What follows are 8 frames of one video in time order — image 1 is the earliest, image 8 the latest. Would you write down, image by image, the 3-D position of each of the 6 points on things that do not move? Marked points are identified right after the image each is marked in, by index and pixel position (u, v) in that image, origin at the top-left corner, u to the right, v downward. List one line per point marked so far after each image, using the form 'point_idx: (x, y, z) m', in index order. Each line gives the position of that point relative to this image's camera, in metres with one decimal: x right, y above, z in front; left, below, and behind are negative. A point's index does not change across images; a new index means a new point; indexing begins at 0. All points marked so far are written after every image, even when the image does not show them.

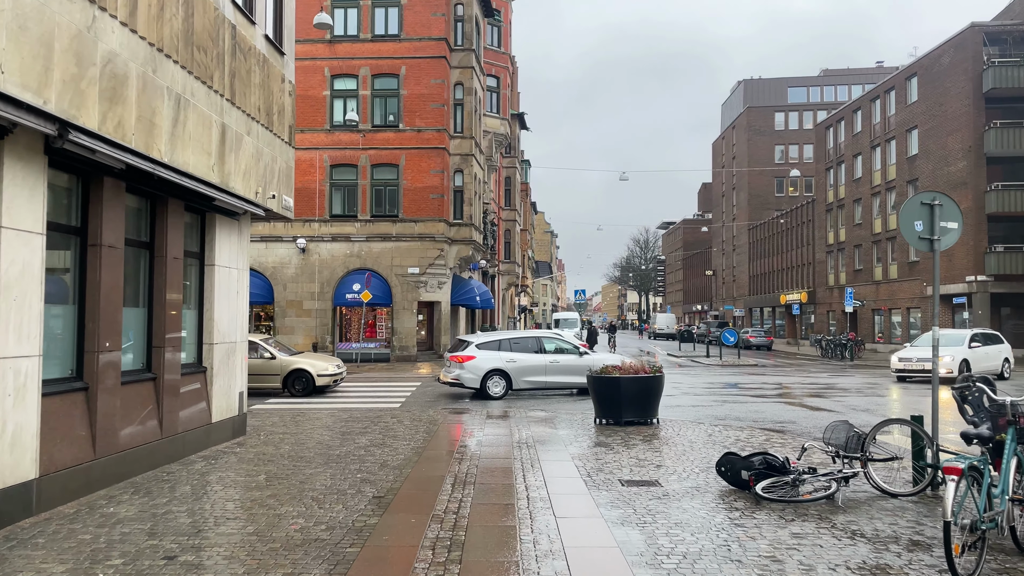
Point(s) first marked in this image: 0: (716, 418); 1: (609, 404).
0: (+3.3, -2.1, +12.7) m
1: (+1.4, -1.7, +11.4) m
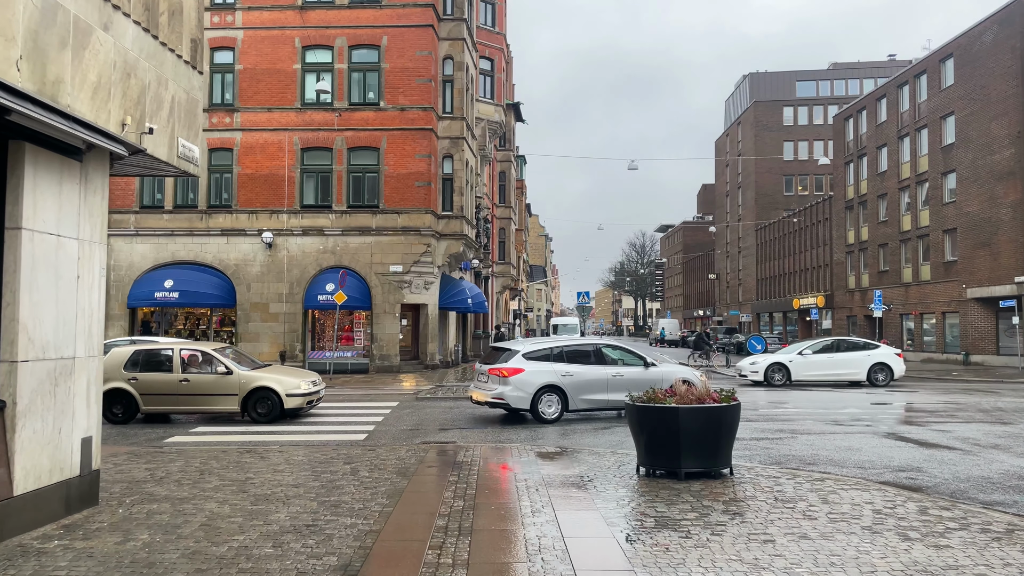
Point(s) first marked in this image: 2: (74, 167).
0: (+3.4, -2.0, +9.1) m
1: (+1.5, -1.6, +7.8) m
2: (-3.4, +0.9, +6.0) m
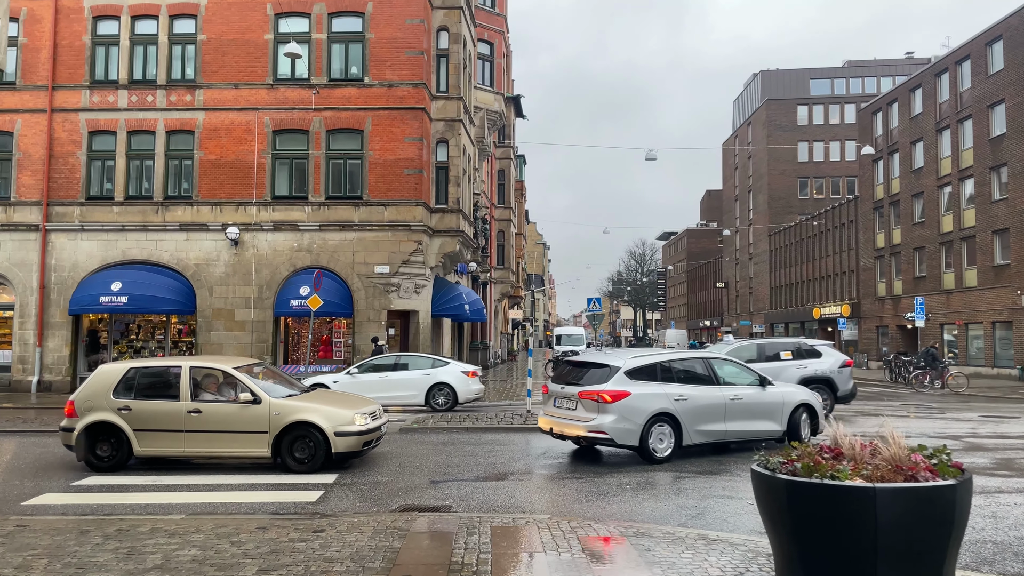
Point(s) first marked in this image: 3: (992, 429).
0: (+3.6, -1.9, +5.5) m
1: (+1.7, -1.5, +4.2) m
2: (-3.1, +1.1, +2.5) m
3: (+8.1, -2.4, +13.2) m
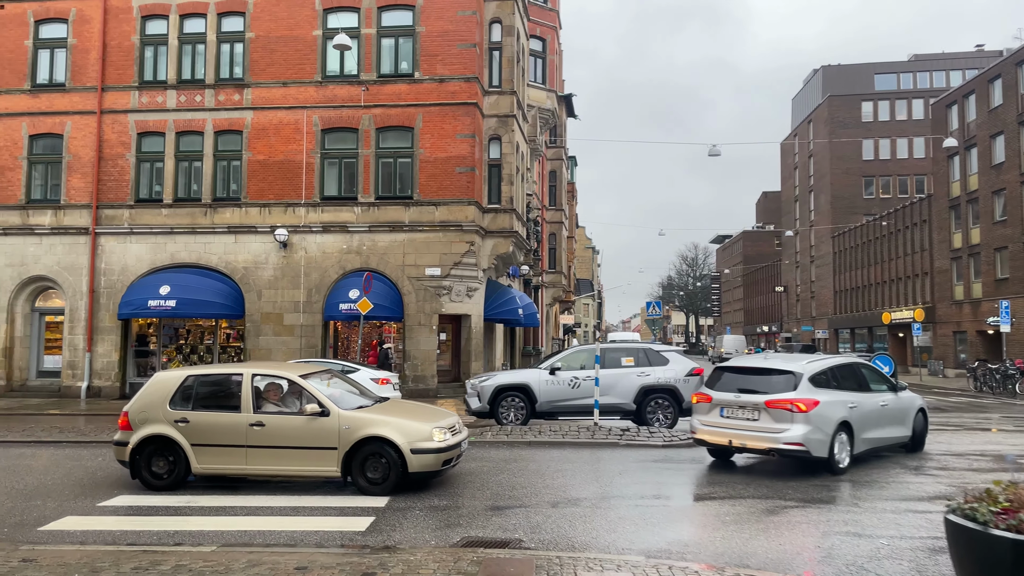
0: (+4.1, -1.8, +4.2) m
1: (+2.1, -1.4, +3.0) m
2: (-2.8, +1.1, +1.6) m
3: (+9.1, -2.4, +11.6) m
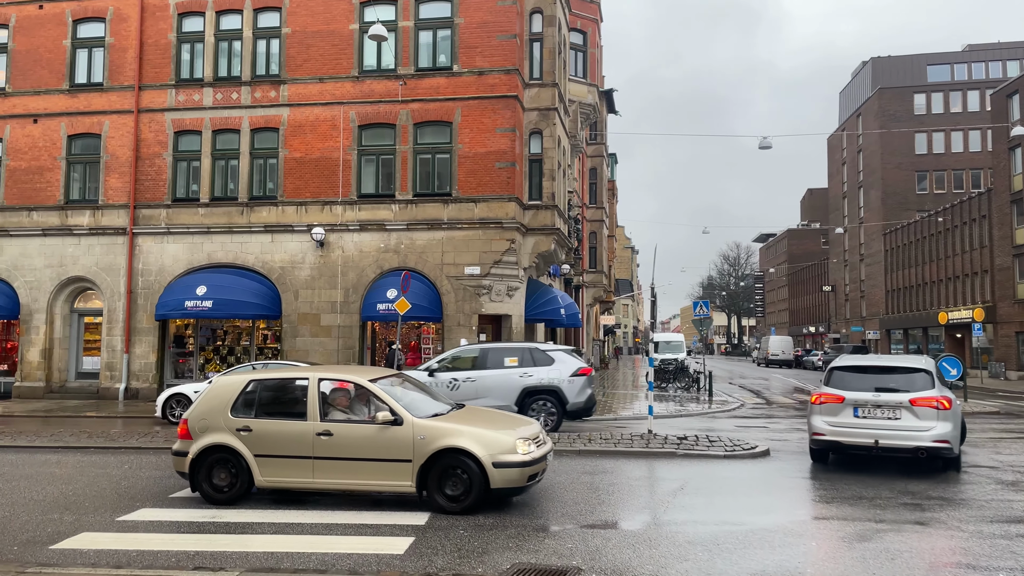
0: (+4.4, -1.8, +3.2) m
1: (+2.4, -1.3, +2.1) m
2: (-2.6, +1.2, +1.0) m
3: (+9.7, -2.3, +10.4) m
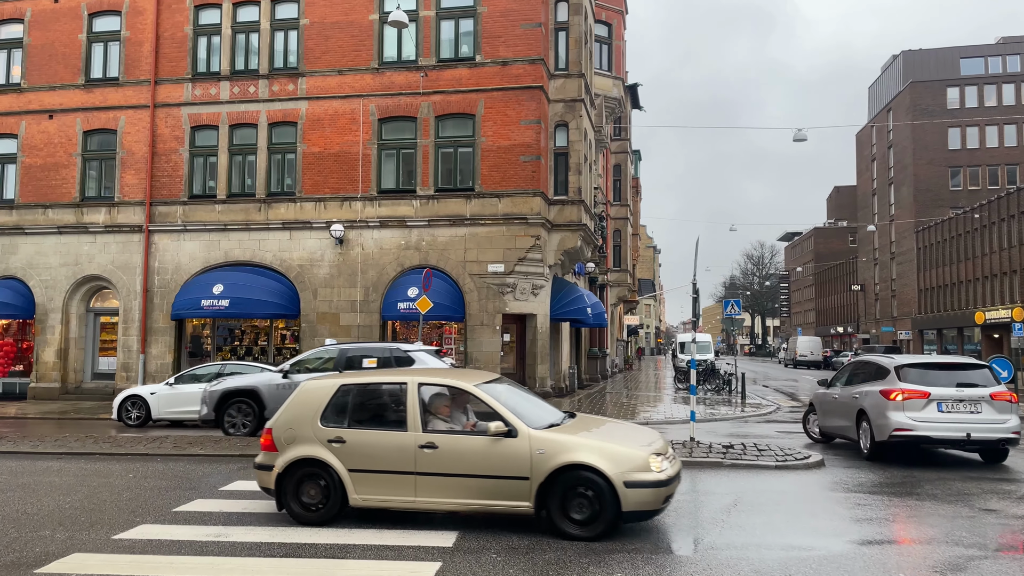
0: (+4.6, -1.7, +2.3) m
1: (+2.6, -1.3, +1.3) m
2: (-2.5, +1.2, +0.3) m
3: (+10.1, -2.2, +9.4) m
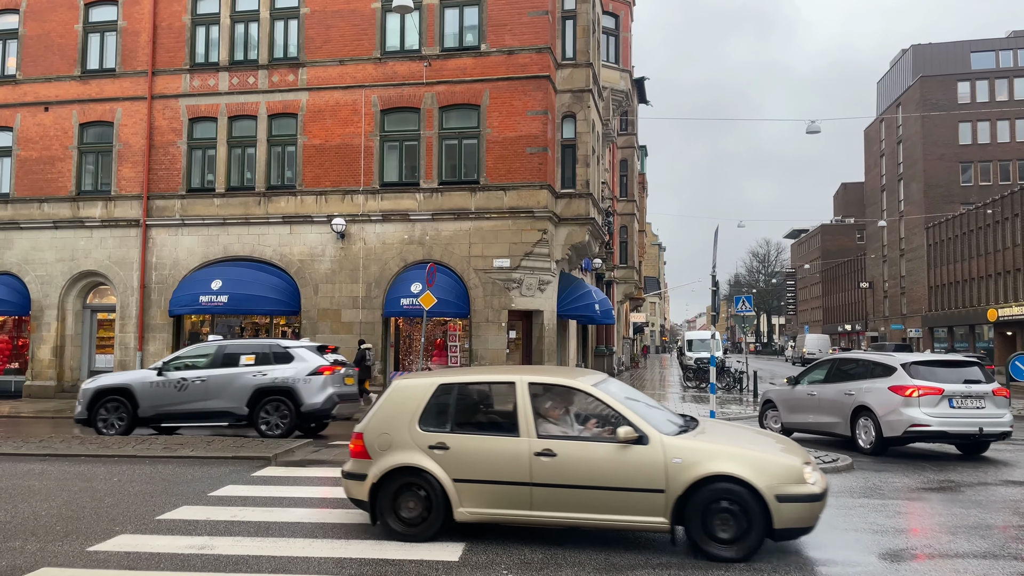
0: (+4.7, -1.6, +1.8) m
1: (+2.6, -1.2, +0.7) m
2: (-2.4, +1.3, -0.3) m
3: (+10.2, -2.1, +8.8) m
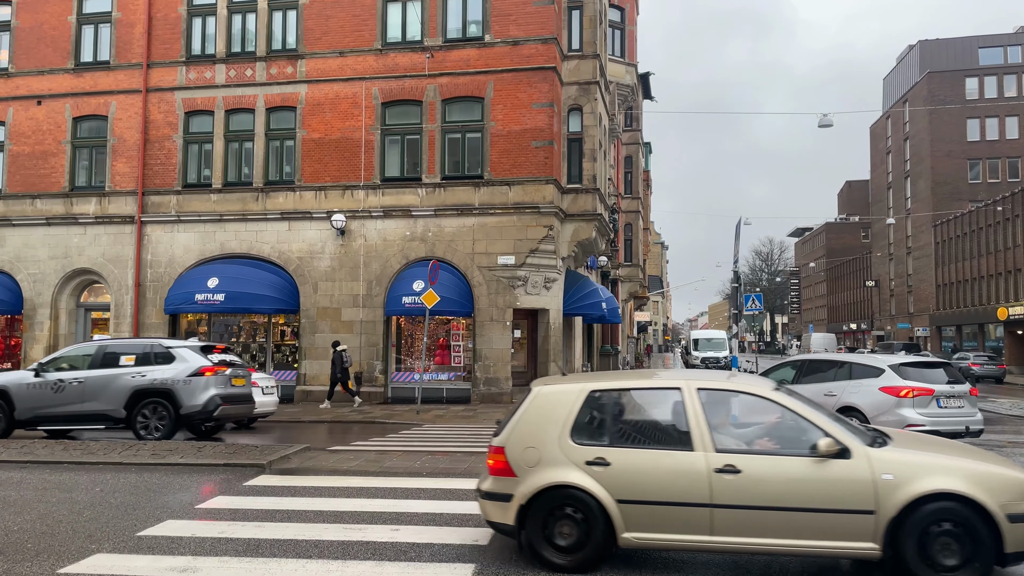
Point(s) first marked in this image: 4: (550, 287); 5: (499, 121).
0: (+4.8, -1.6, +1.2) m
1: (+2.7, -1.2, +0.2) m
2: (-2.3, +1.3, -0.8) m
3: (+10.3, -2.1, +8.2) m
4: (+1.0, 0.0, +19.5) m
5: (-0.3, +4.2, +19.4) m
